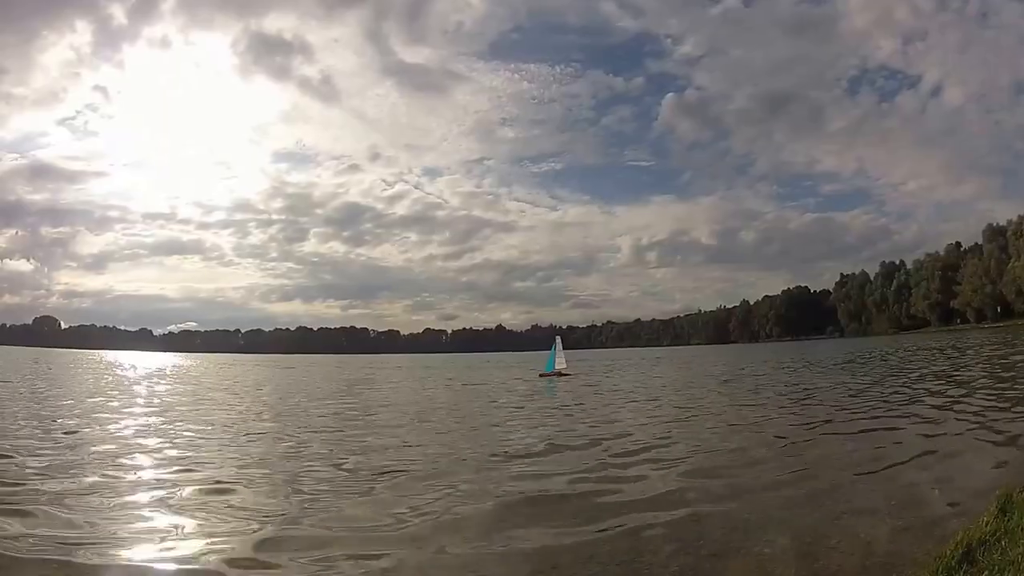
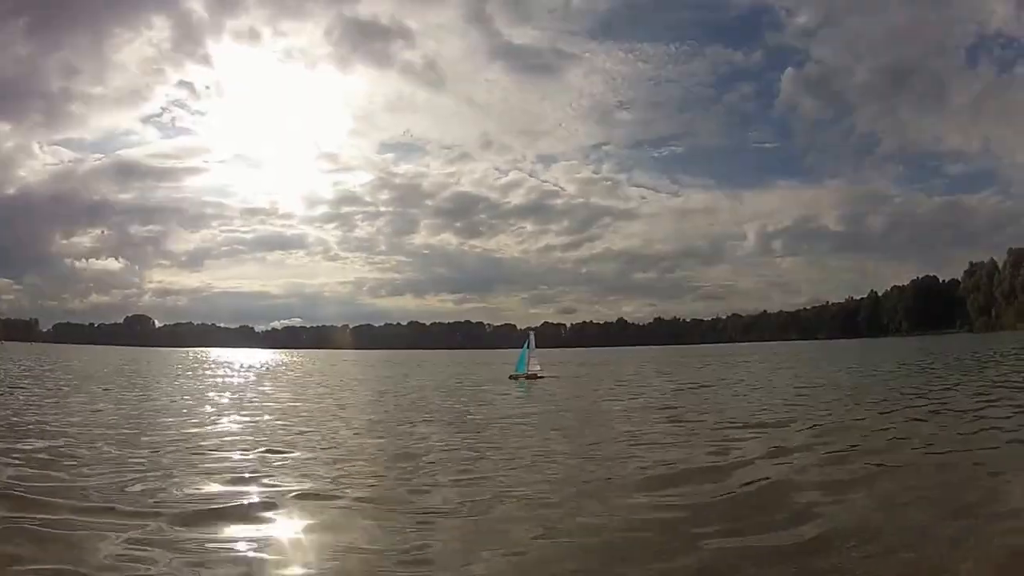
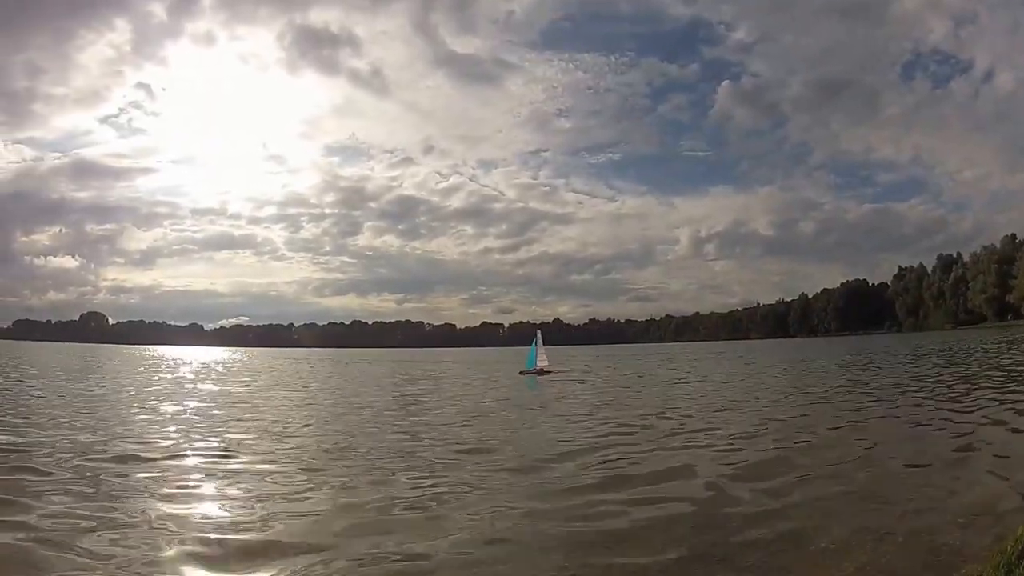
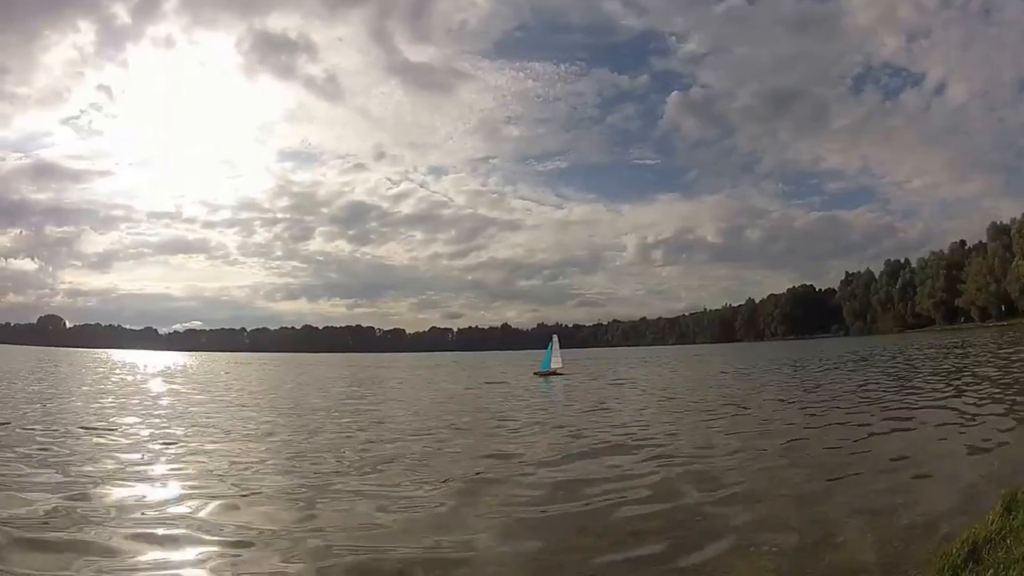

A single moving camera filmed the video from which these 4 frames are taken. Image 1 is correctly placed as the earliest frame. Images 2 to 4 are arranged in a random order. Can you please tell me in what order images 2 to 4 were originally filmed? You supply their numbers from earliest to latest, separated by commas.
4, 3, 2
